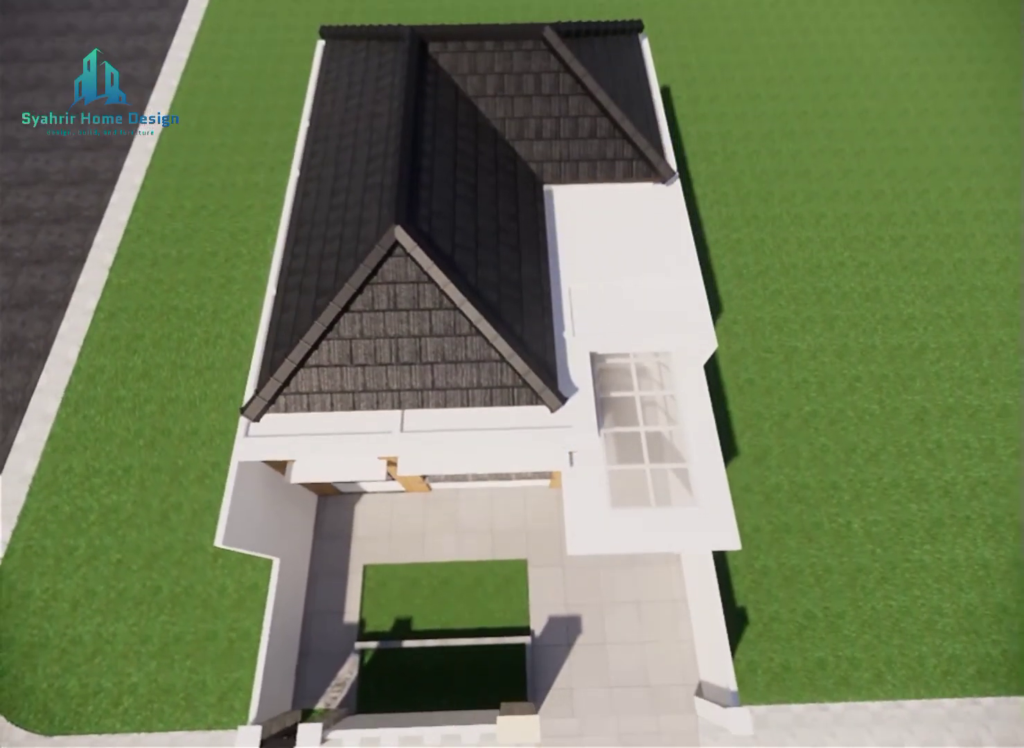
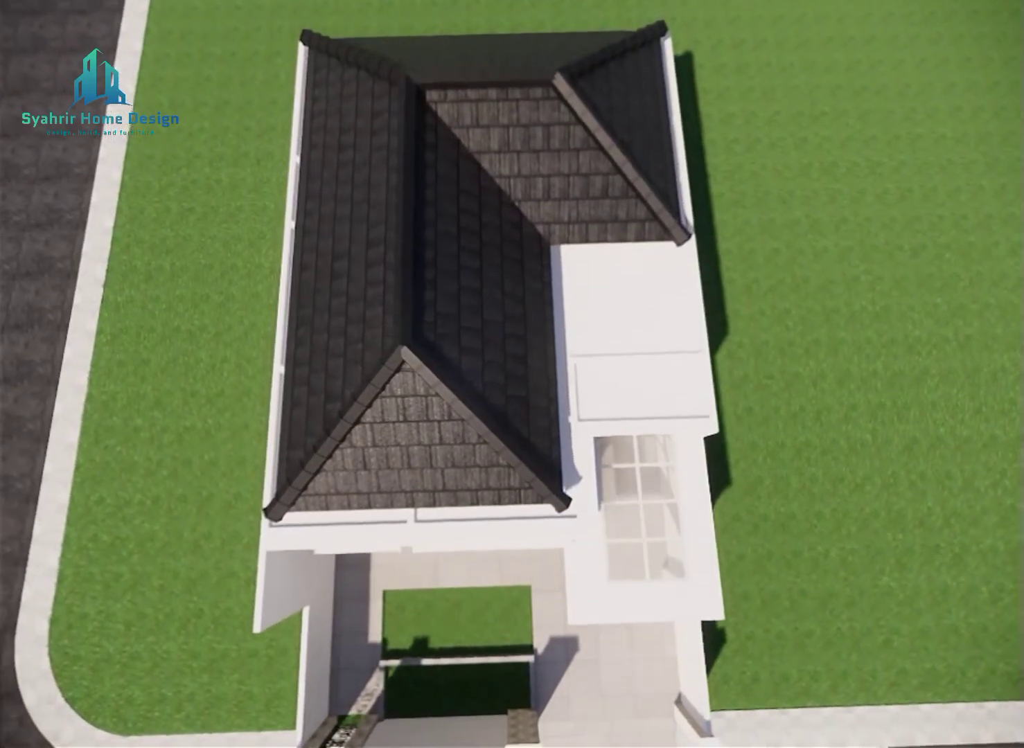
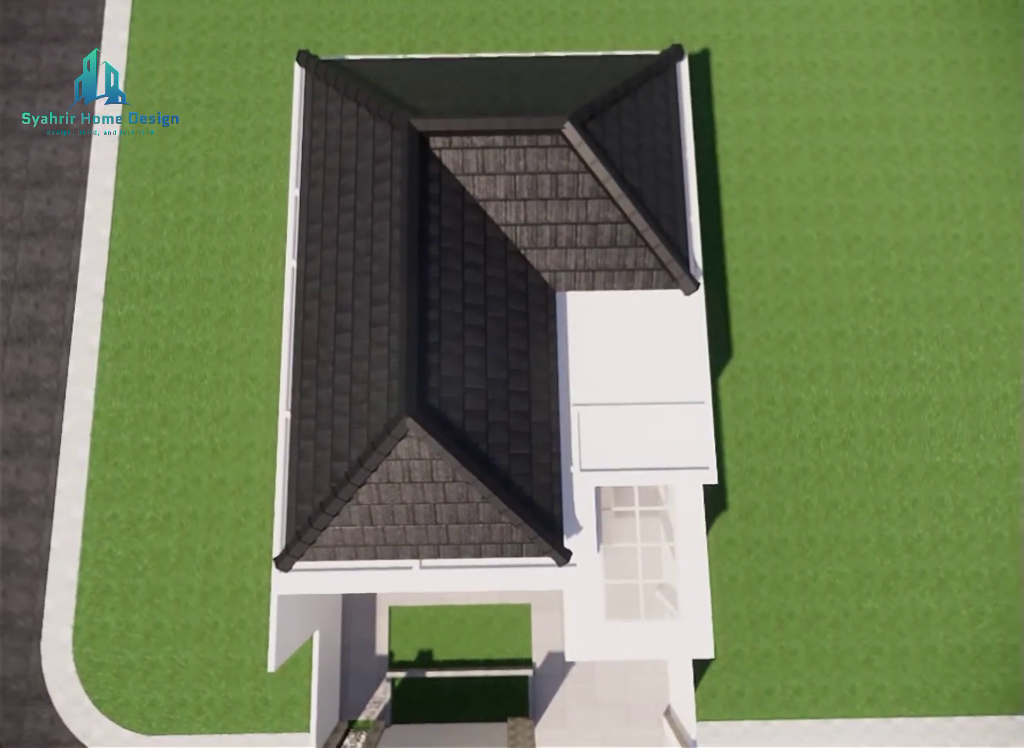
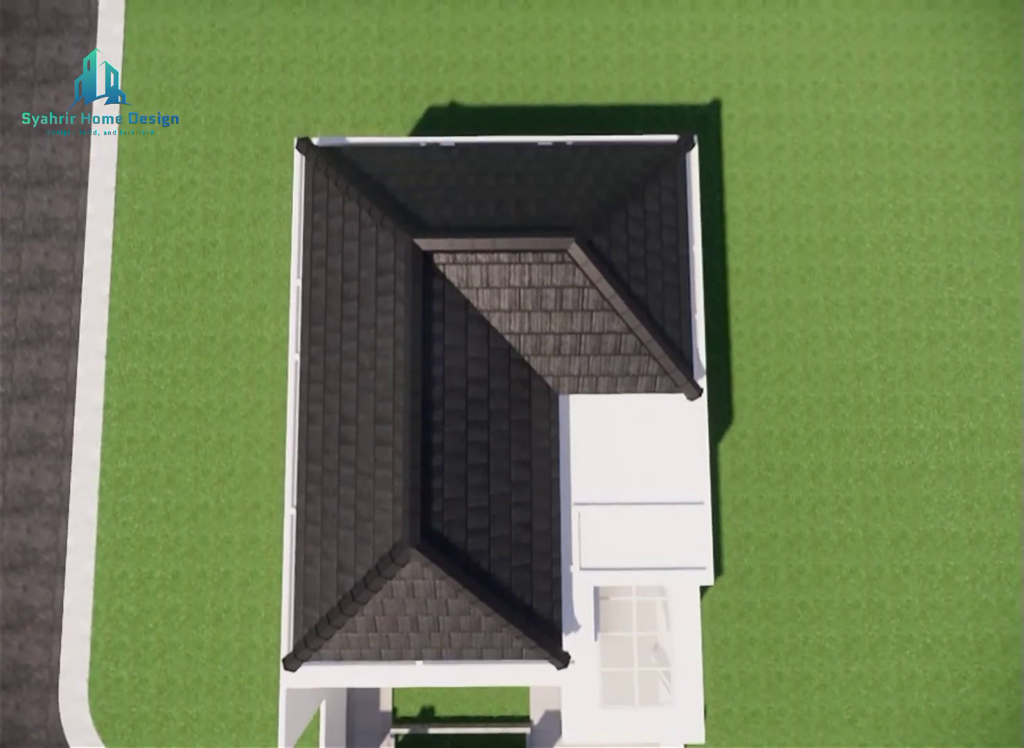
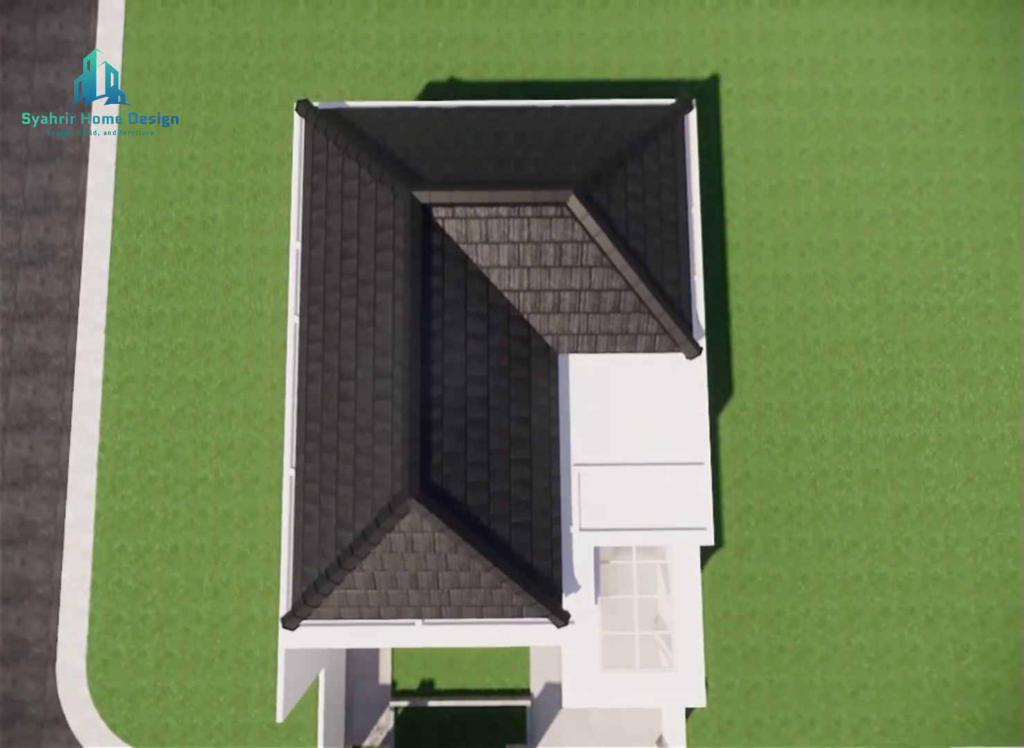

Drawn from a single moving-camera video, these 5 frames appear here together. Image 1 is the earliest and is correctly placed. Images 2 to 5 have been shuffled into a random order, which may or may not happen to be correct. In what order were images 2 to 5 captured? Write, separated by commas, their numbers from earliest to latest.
2, 3, 5, 4
